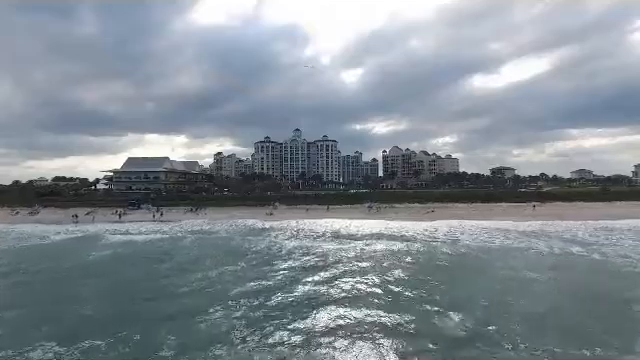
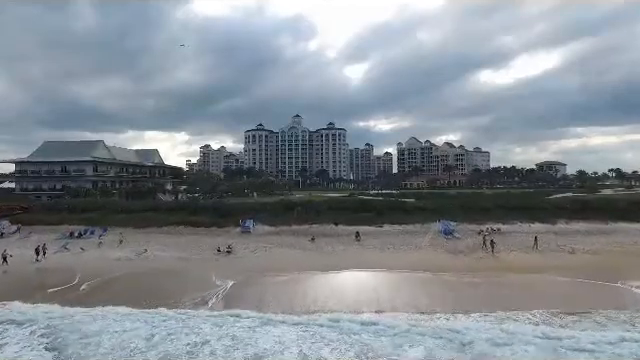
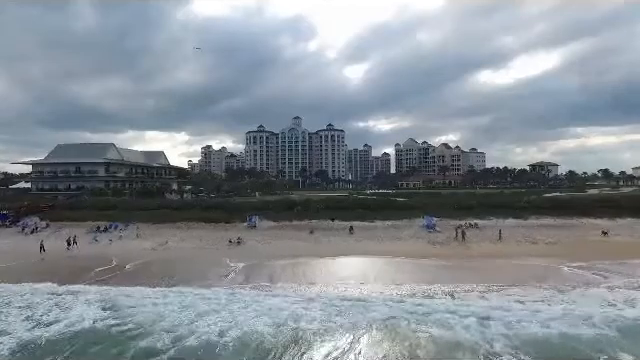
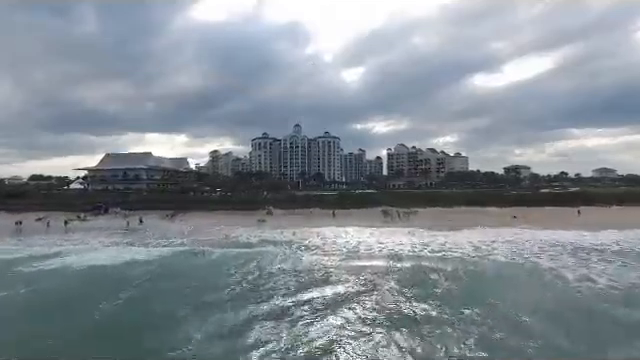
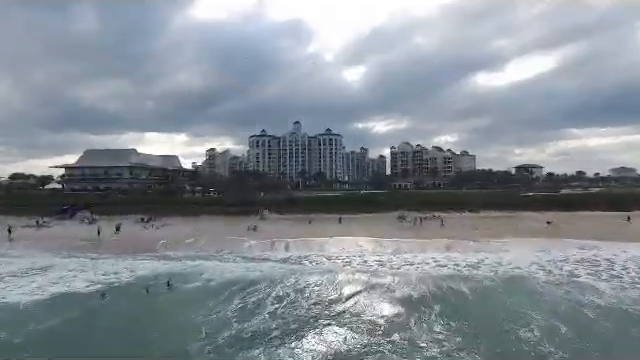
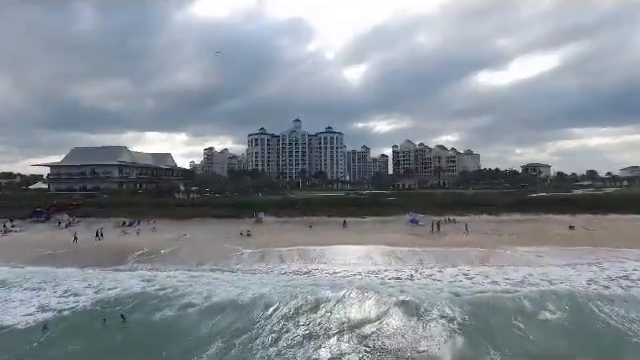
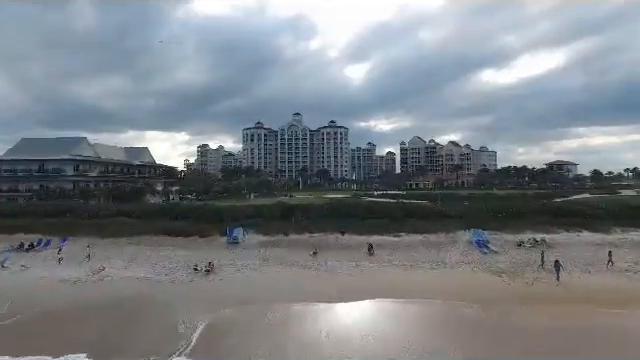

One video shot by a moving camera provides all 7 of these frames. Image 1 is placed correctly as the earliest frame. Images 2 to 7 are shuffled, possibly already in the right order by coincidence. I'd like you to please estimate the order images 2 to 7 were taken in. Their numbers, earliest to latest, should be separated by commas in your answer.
4, 5, 6, 3, 2, 7
